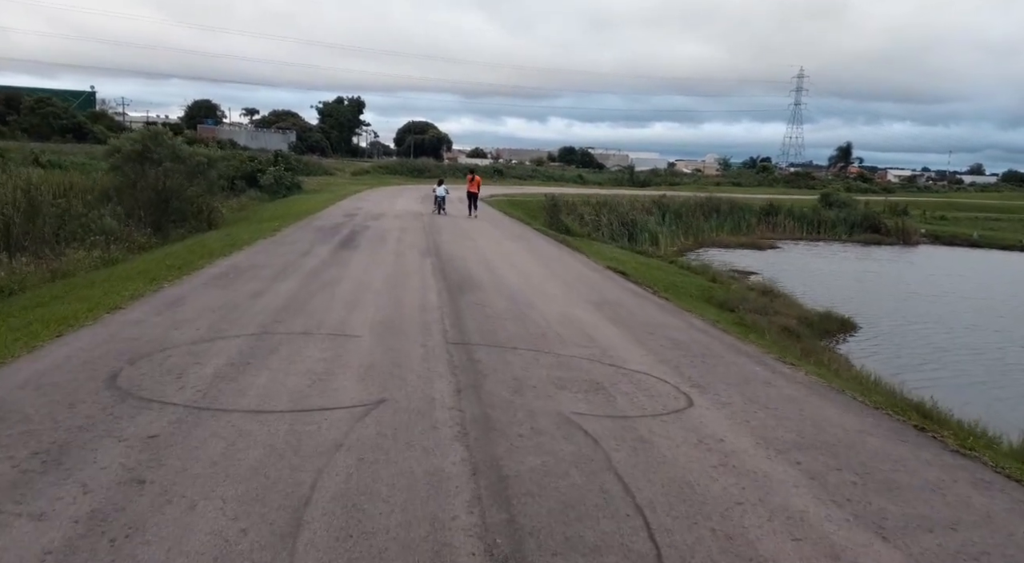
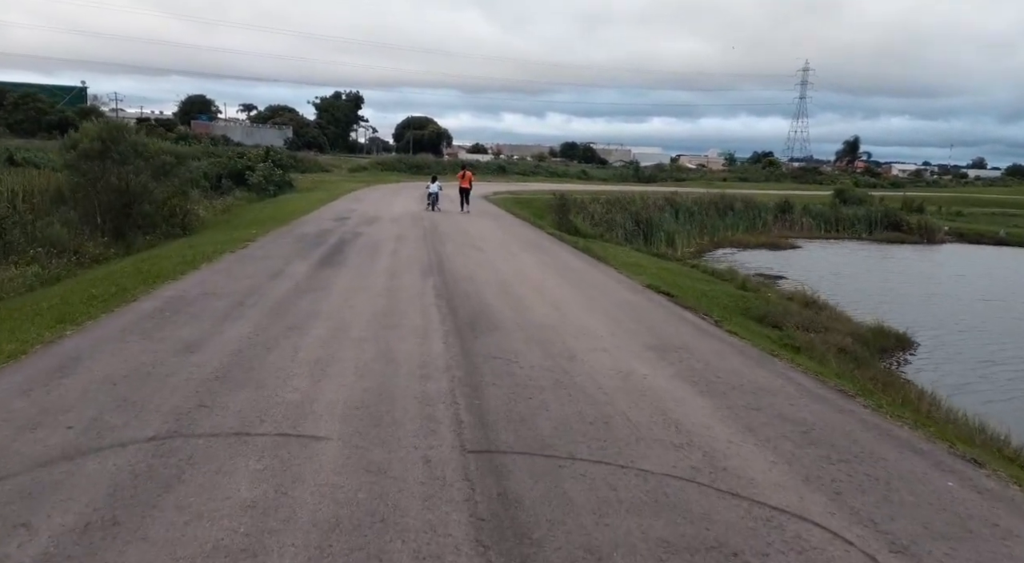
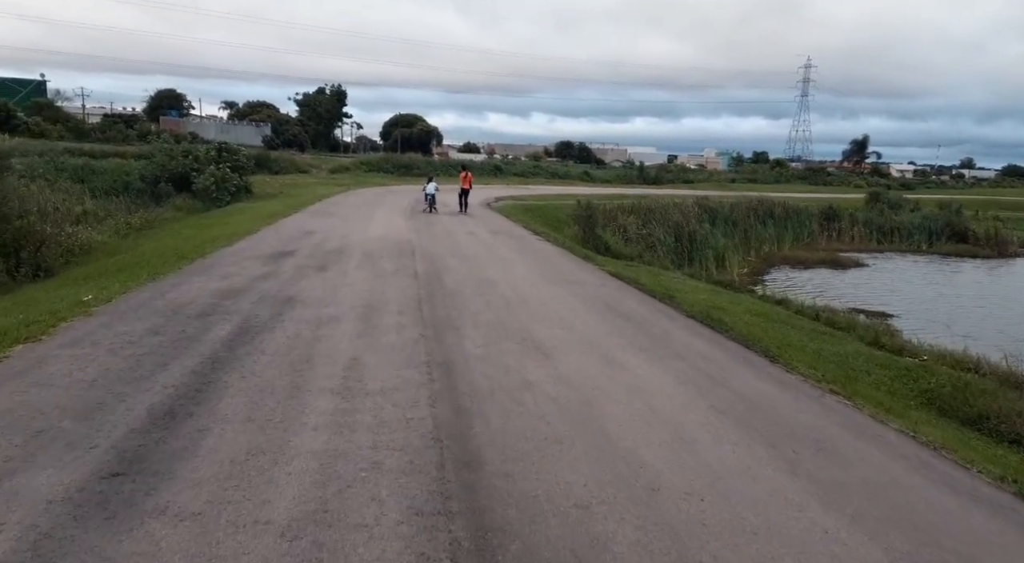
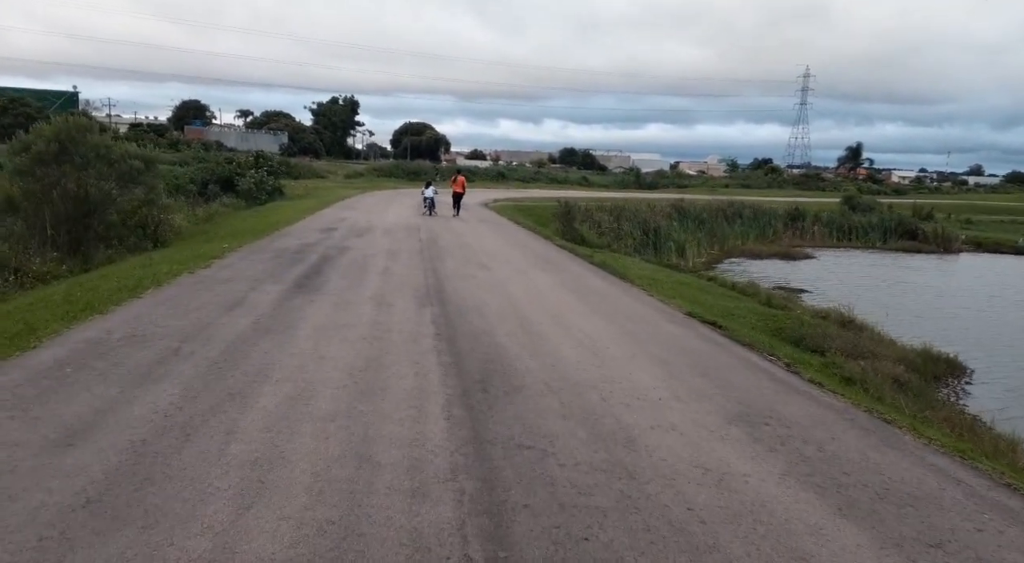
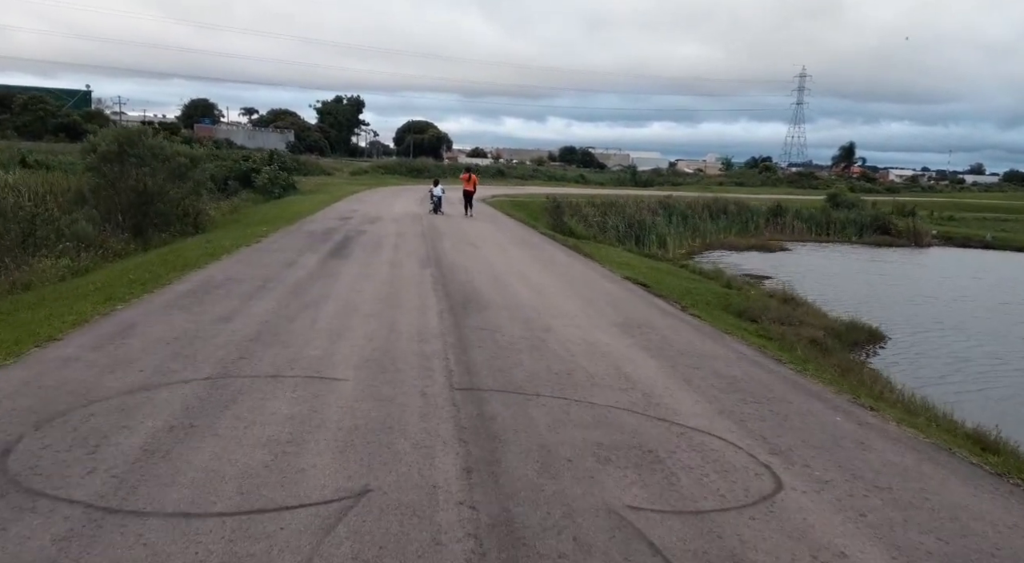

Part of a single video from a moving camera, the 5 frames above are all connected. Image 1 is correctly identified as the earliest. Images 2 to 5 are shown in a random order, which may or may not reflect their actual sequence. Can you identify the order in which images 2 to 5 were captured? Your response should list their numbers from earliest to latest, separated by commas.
5, 2, 4, 3
